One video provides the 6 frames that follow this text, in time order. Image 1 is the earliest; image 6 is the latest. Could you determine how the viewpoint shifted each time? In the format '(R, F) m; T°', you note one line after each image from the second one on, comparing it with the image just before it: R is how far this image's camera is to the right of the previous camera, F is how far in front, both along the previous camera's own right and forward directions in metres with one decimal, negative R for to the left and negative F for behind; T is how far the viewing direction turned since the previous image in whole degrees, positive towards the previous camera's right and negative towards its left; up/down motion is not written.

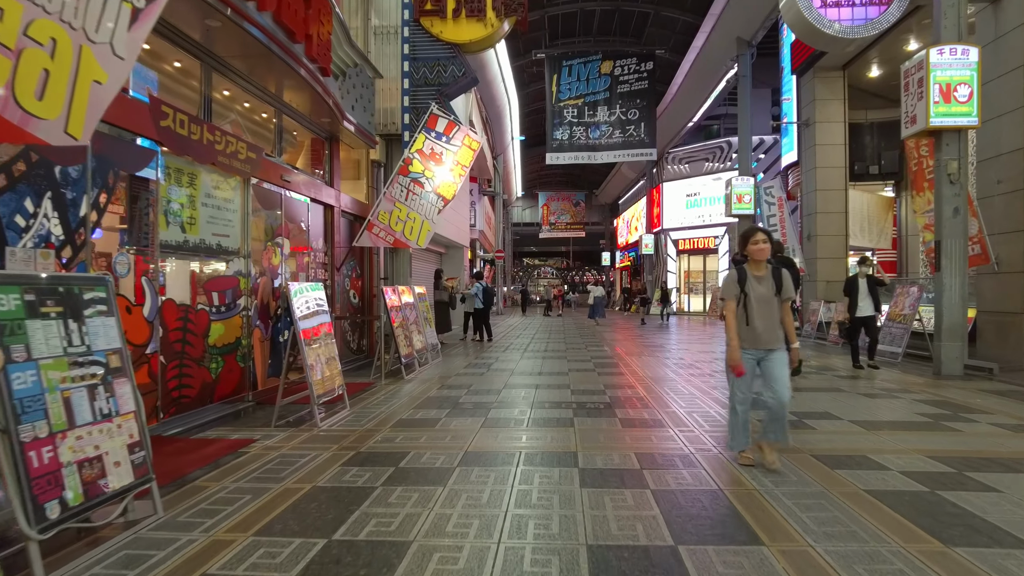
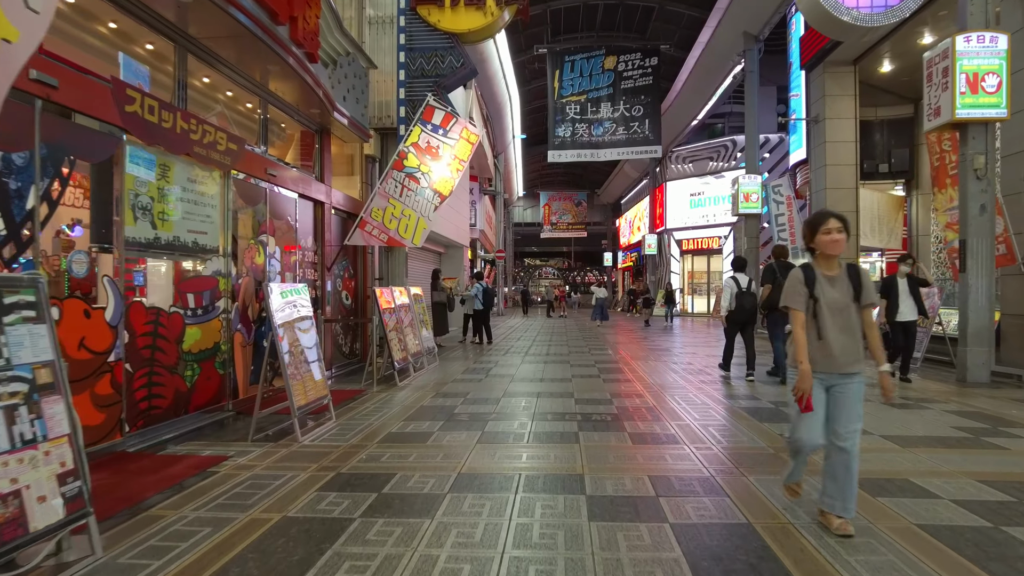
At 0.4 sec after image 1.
(0.0, +0.4) m; 0°
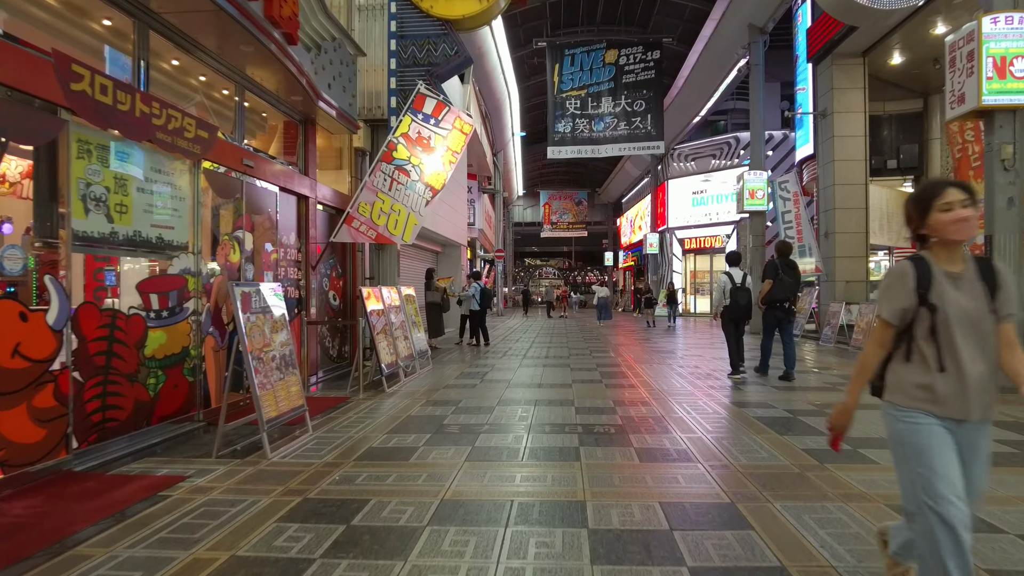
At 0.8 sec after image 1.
(0.0, +0.4) m; 0°
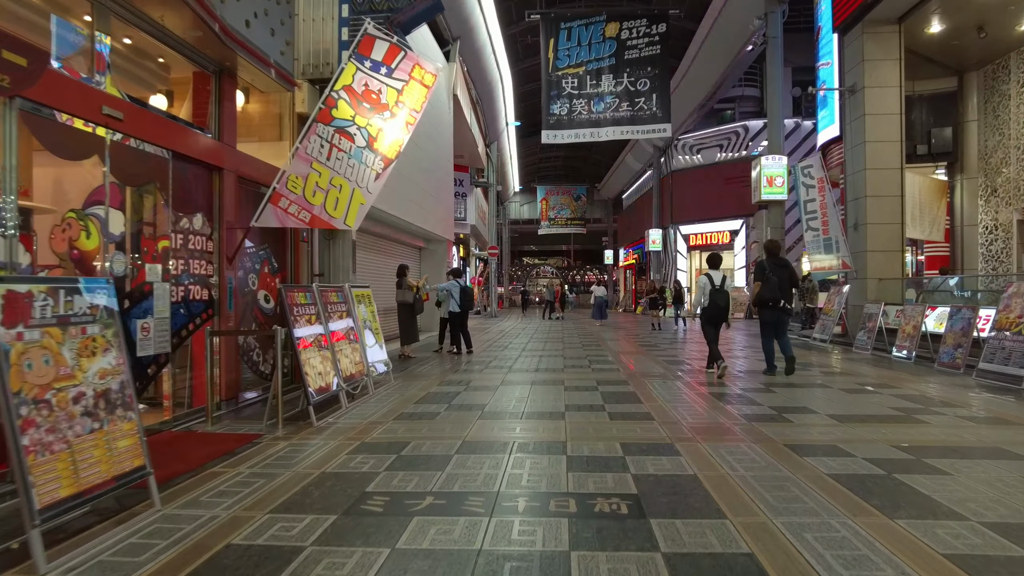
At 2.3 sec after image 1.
(+0.2, +1.6) m; 0°
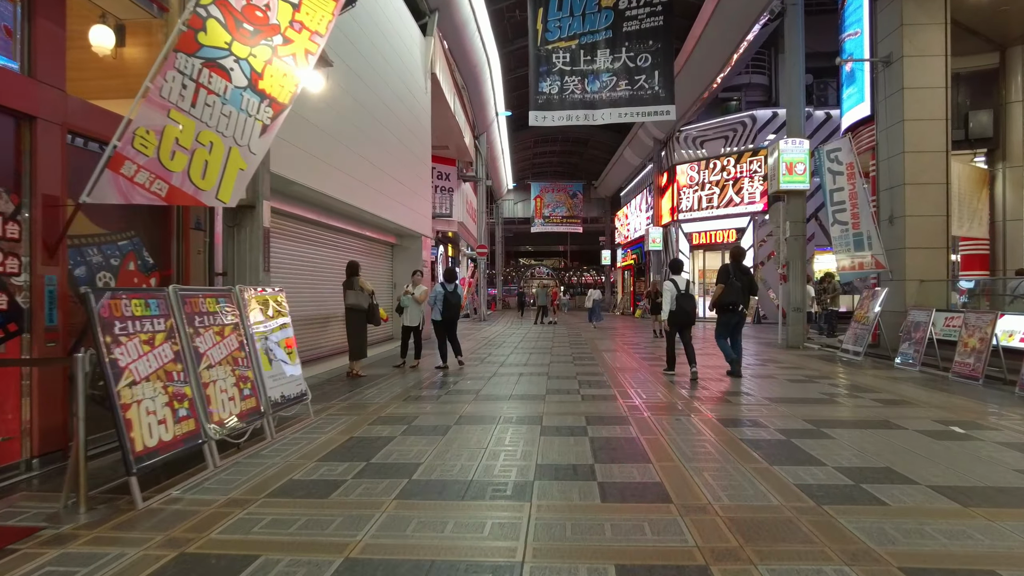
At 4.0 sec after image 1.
(+0.3, +1.7) m; 0°
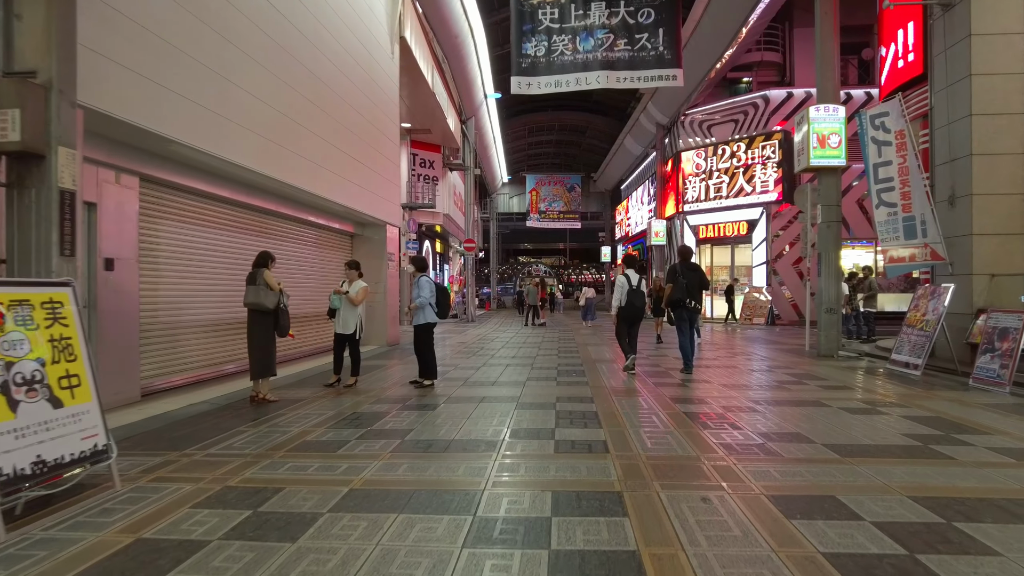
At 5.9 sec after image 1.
(+0.4, +2.0) m; 0°
